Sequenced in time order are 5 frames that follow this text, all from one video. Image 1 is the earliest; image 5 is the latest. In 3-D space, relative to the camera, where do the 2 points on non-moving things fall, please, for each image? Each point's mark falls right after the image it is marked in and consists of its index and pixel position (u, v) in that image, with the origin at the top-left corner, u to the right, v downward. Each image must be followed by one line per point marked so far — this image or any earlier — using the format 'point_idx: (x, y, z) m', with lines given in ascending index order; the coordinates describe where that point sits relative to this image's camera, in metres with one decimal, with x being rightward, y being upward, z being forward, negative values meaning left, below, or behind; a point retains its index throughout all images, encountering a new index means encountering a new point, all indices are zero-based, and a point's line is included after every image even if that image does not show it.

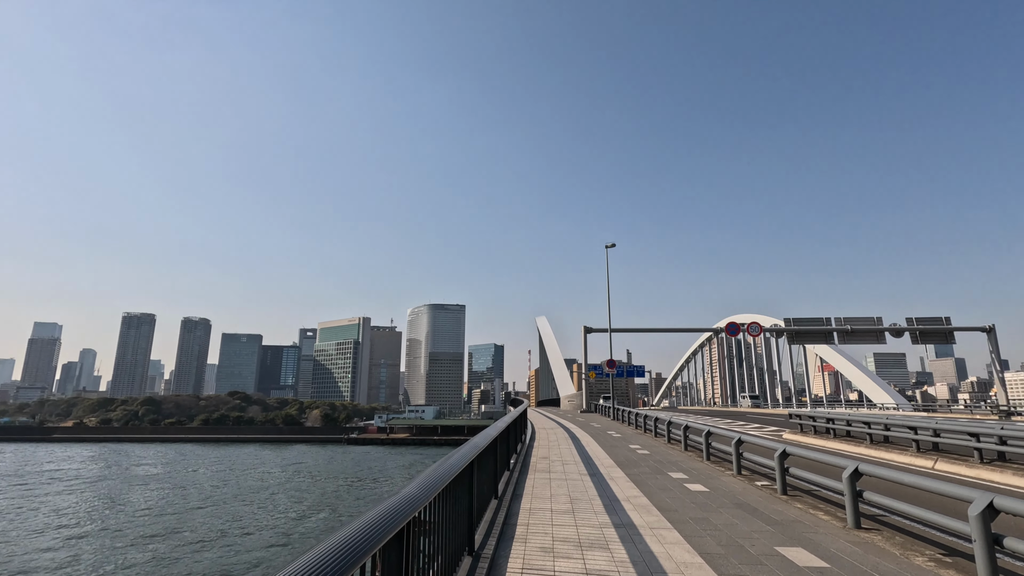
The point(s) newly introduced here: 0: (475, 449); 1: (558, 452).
0: (-0.5, -2.0, +6.4) m
1: (+1.0, -4.0, +12.4) m
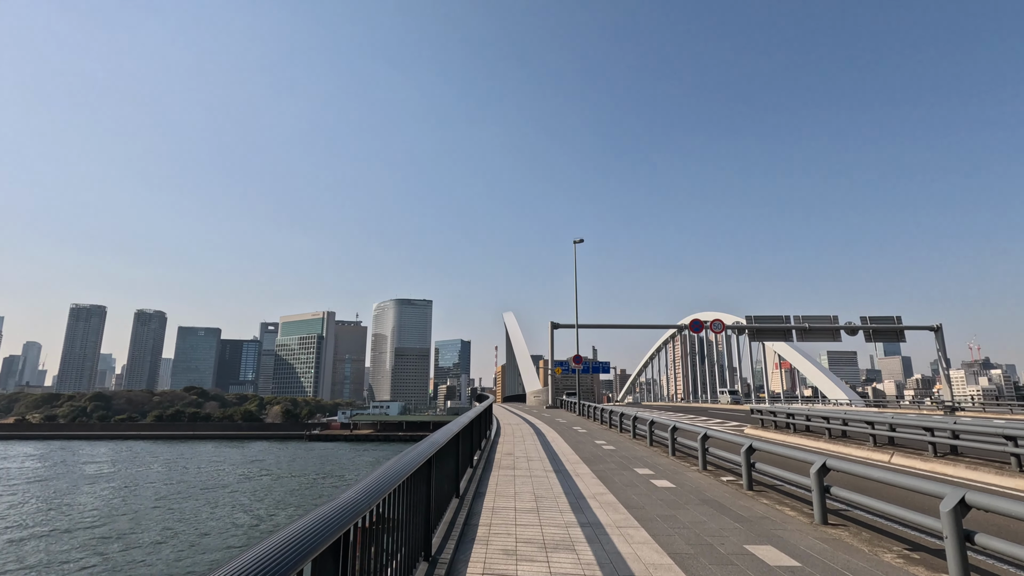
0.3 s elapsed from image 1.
0: (-0.9, -1.9, +6.2) m
1: (+0.2, -3.9, +12.3) m
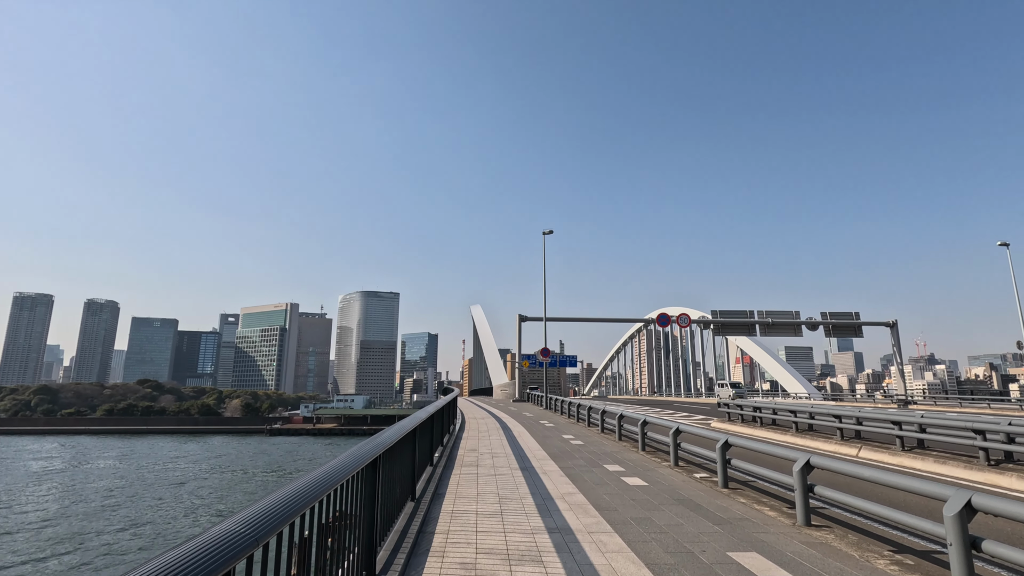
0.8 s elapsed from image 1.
0: (-1.3, -1.8, +5.9) m
1: (-0.6, -3.7, +12.0) m
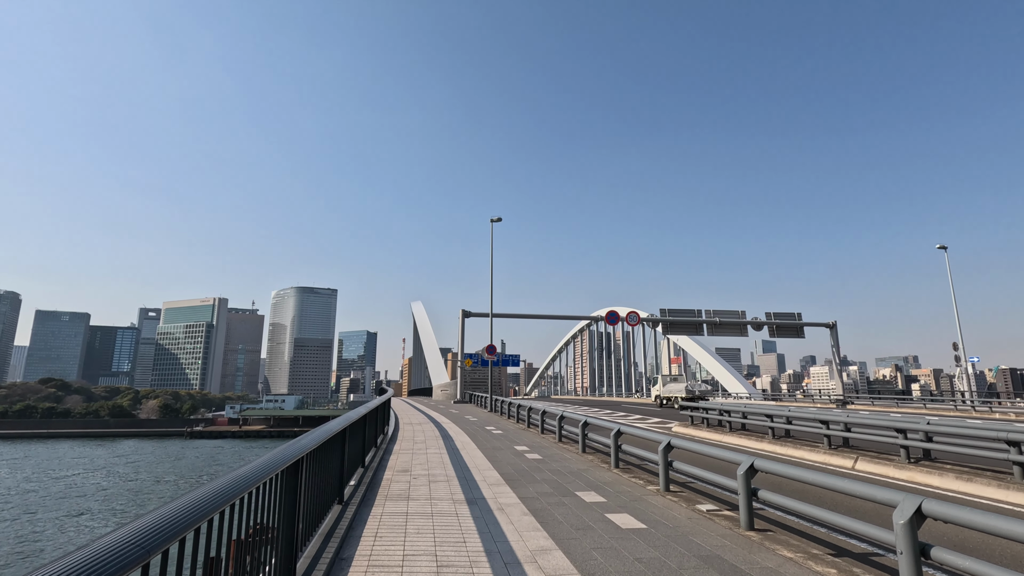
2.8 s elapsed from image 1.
0: (-1.9, -1.5, +4.6) m
1: (-1.9, -3.5, +10.8) m
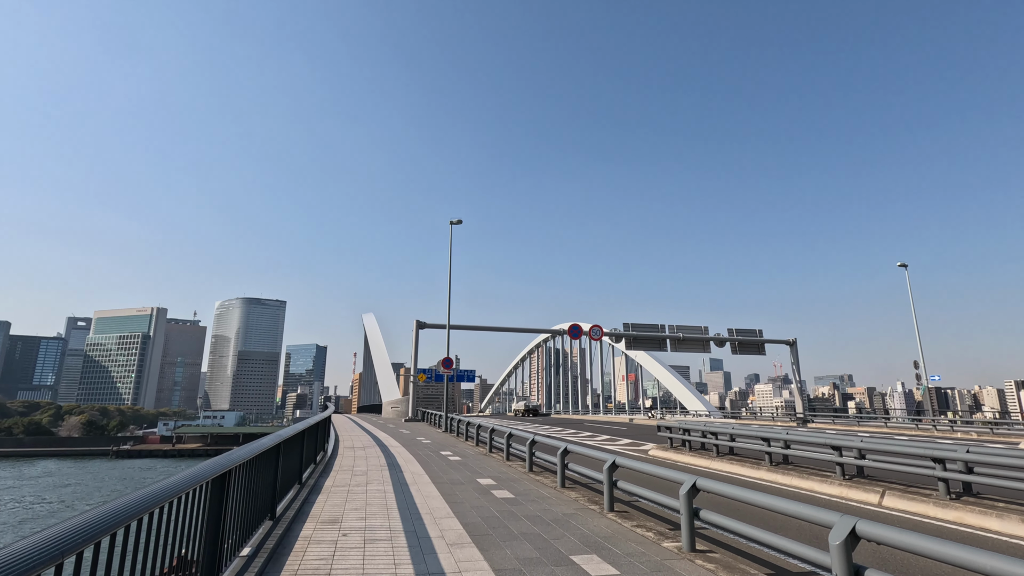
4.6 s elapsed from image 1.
0: (-2.1, -1.4, +3.5) m
1: (-2.7, -3.6, +9.5) m
